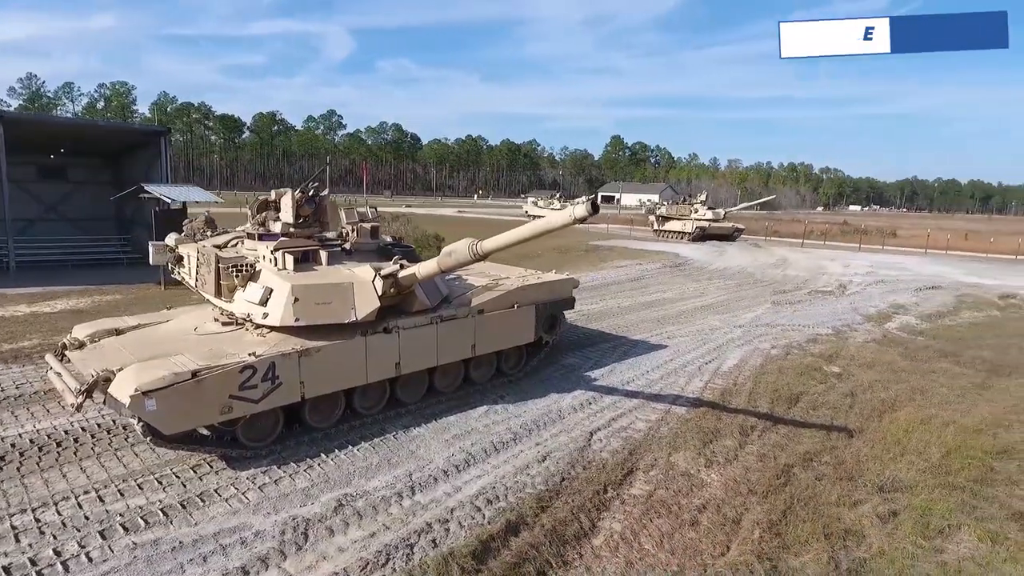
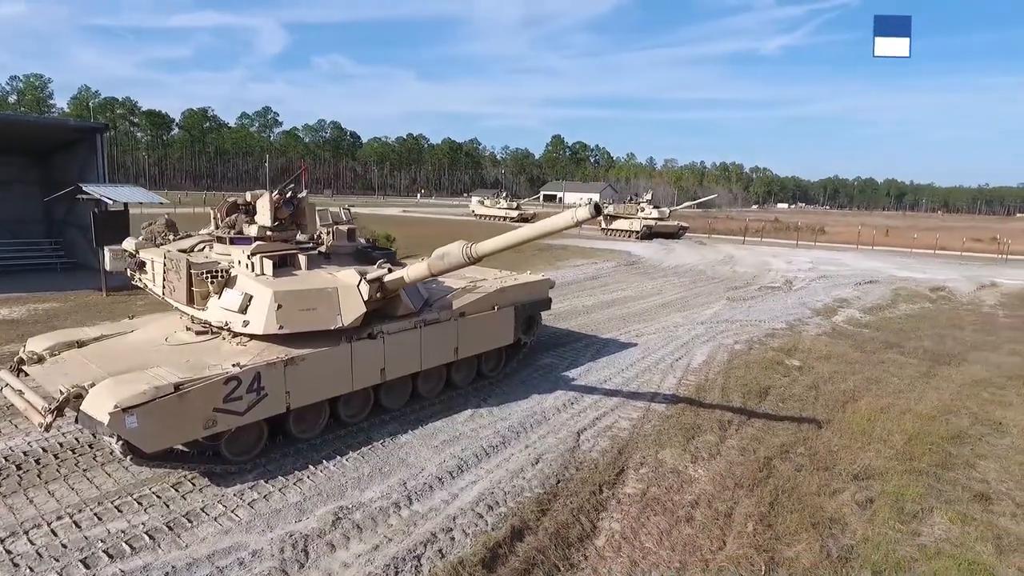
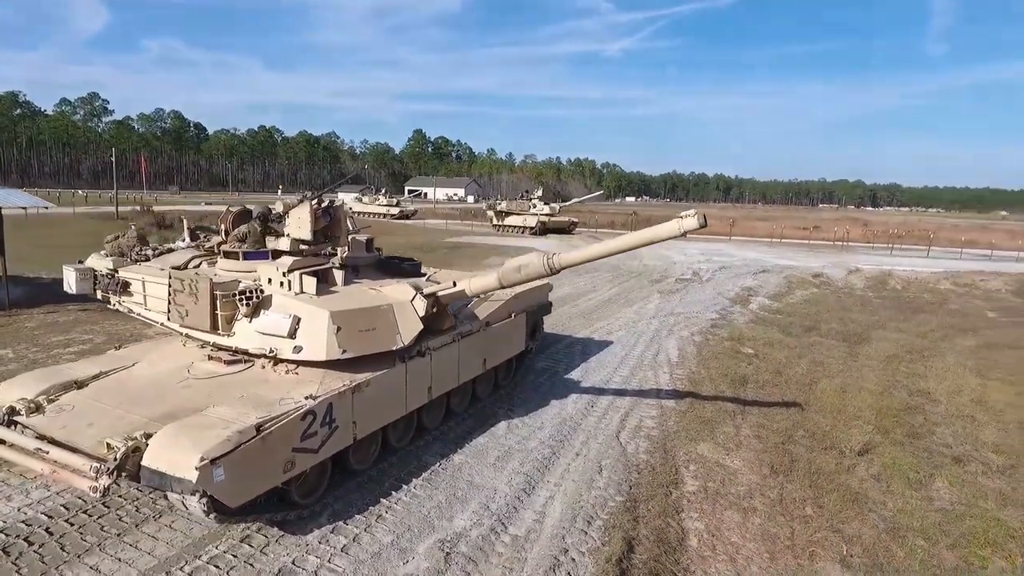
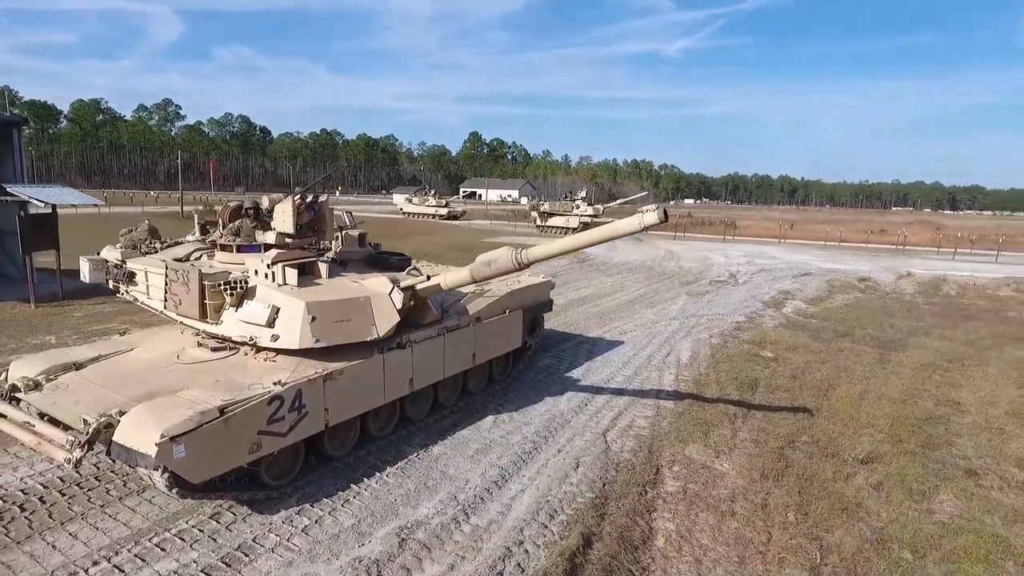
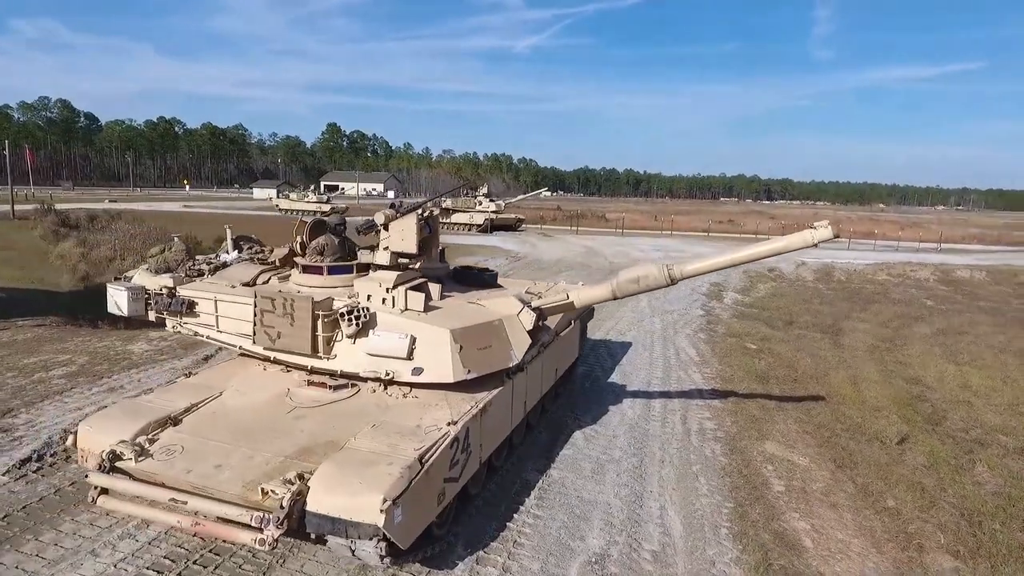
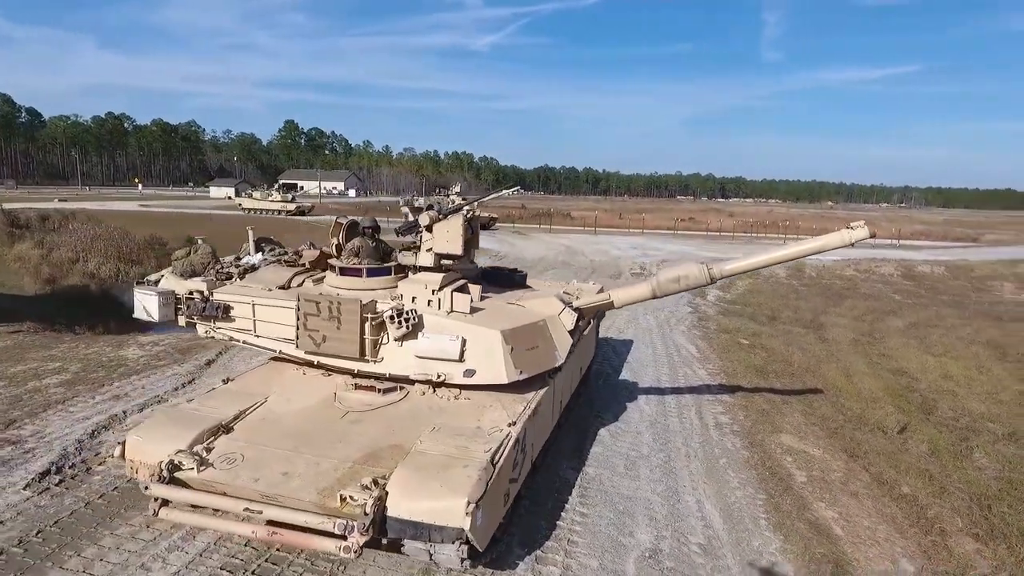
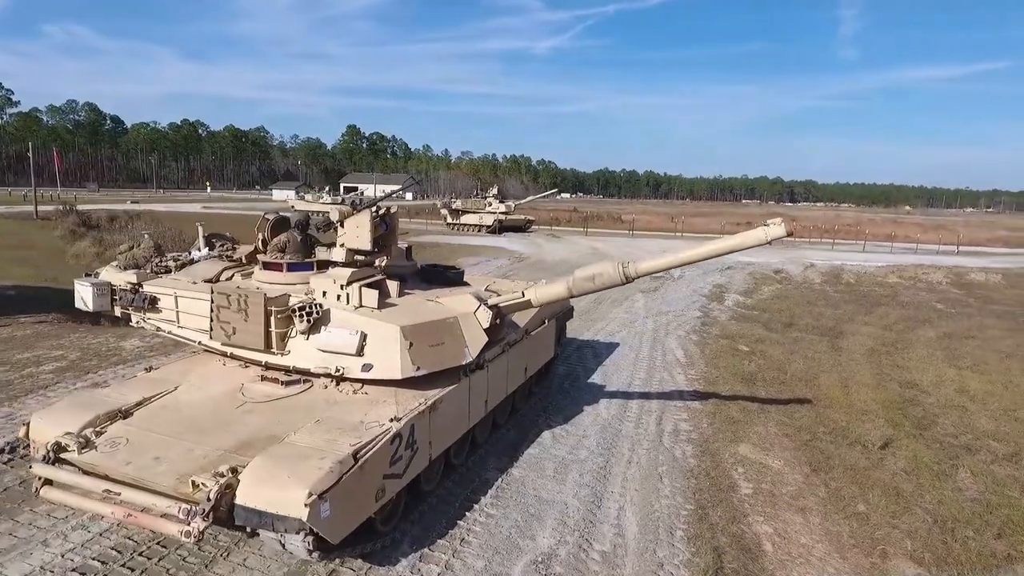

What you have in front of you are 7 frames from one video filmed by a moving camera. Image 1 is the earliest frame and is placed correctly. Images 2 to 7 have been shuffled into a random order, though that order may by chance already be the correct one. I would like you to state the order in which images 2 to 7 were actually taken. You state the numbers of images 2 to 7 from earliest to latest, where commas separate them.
2, 4, 3, 7, 5, 6
